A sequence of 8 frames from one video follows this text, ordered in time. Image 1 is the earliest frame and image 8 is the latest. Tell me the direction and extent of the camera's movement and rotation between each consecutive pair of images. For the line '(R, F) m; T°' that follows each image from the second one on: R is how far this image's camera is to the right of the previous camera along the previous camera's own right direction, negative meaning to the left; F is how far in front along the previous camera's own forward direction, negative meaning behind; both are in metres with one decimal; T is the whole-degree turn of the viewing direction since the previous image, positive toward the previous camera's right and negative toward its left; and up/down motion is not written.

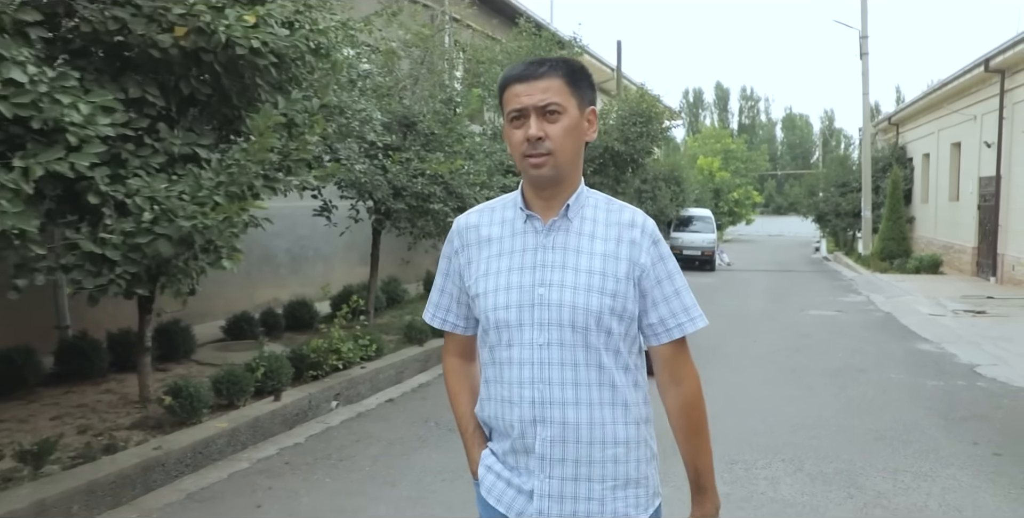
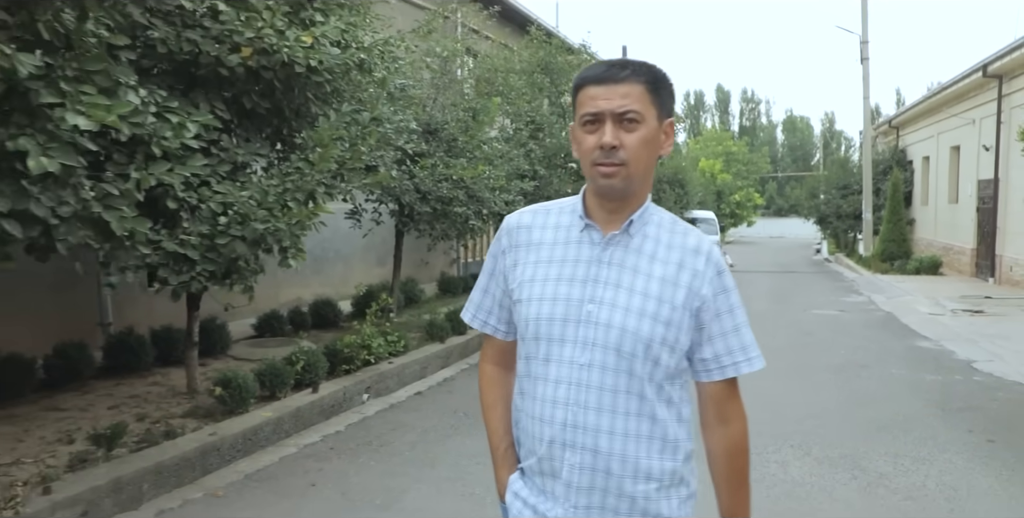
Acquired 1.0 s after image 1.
(-0.2, -0.4) m; 0°
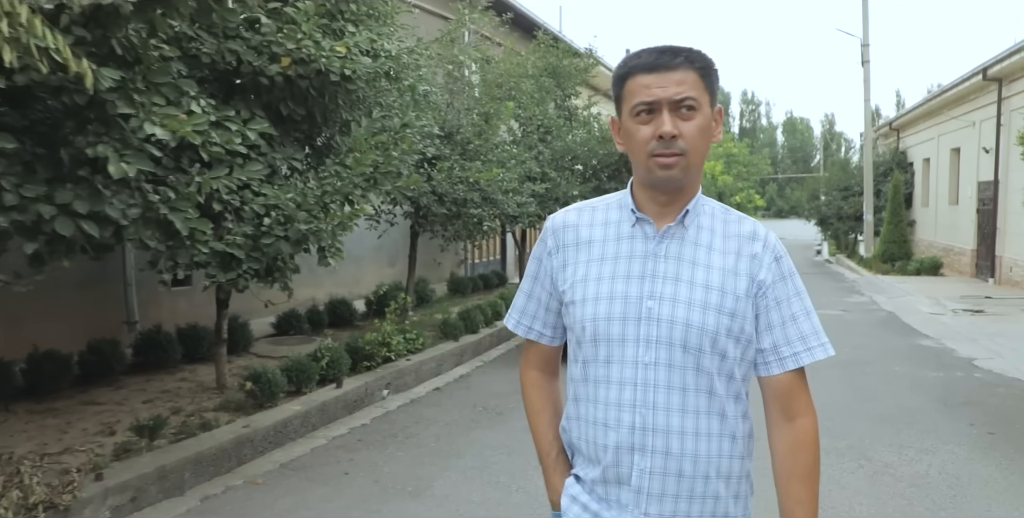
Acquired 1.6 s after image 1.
(-0.2, -0.3) m; 0°
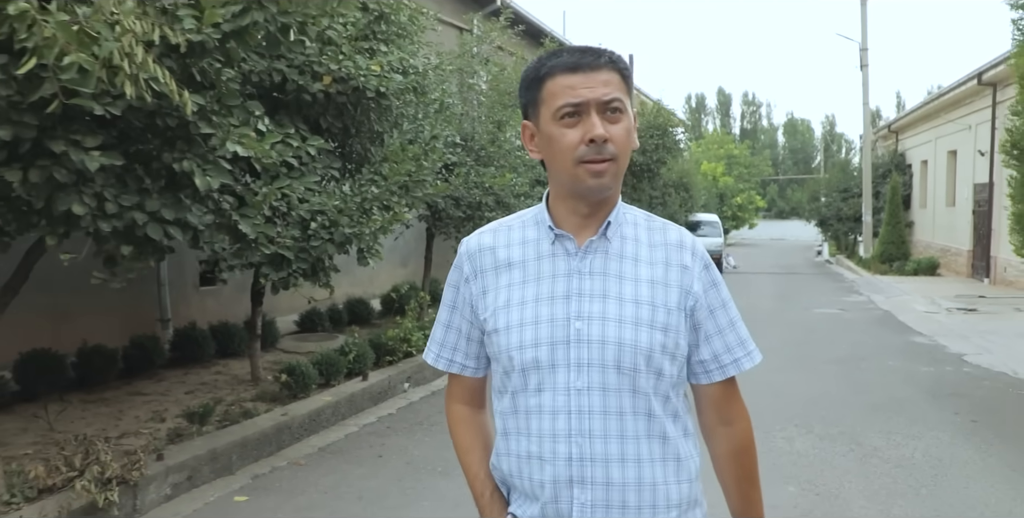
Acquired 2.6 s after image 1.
(-0.1, -0.5) m; 0°
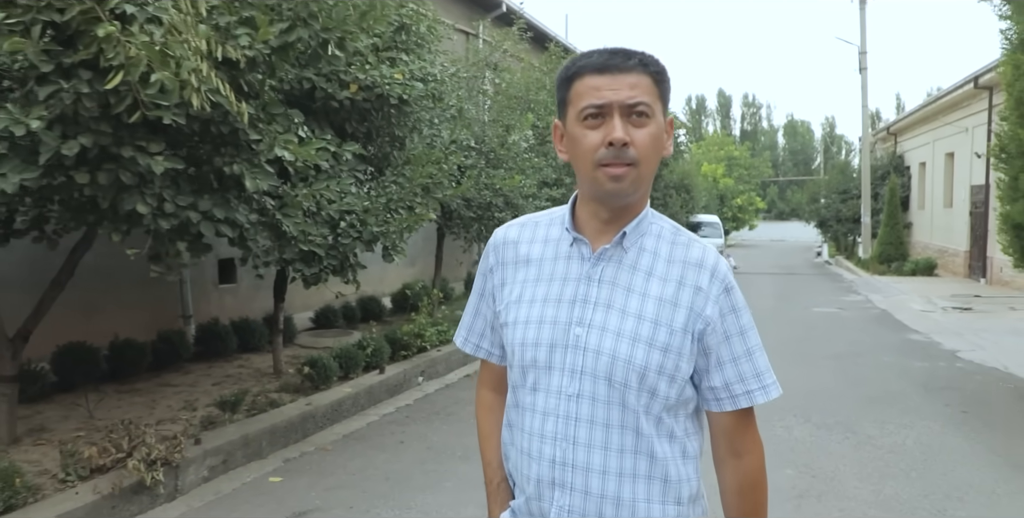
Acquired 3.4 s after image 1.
(-0.1, -0.4) m; 0°
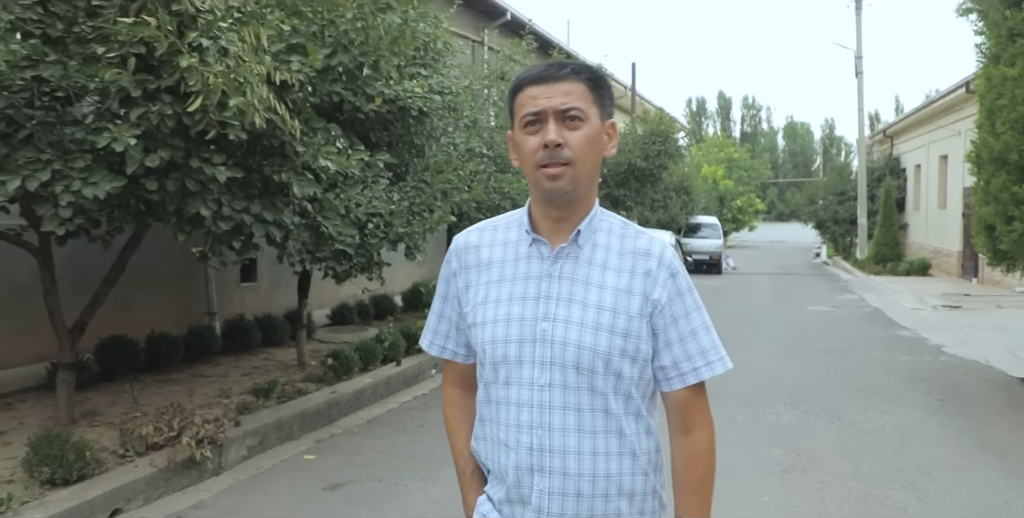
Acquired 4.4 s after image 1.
(-0.1, -0.6) m; 0°
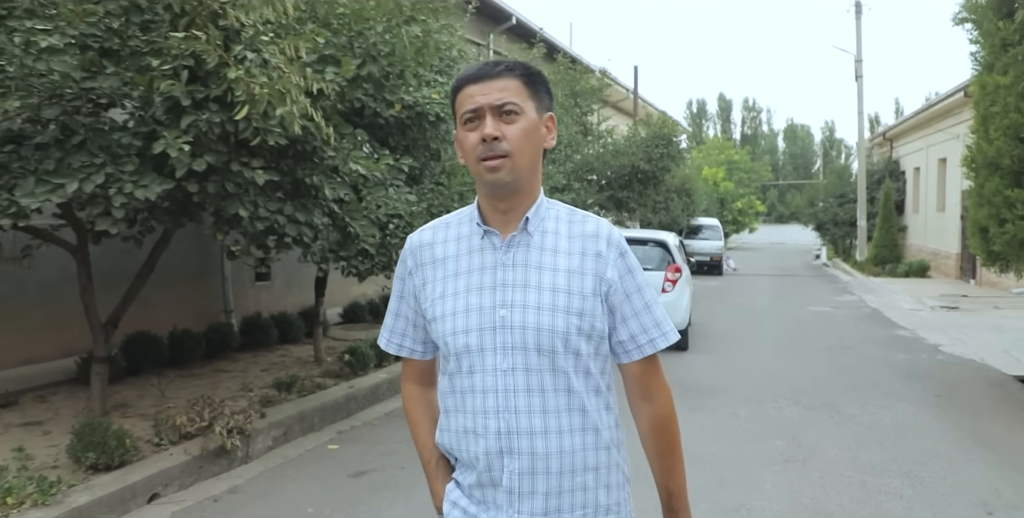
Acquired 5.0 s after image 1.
(-0.1, -0.3) m; 0°
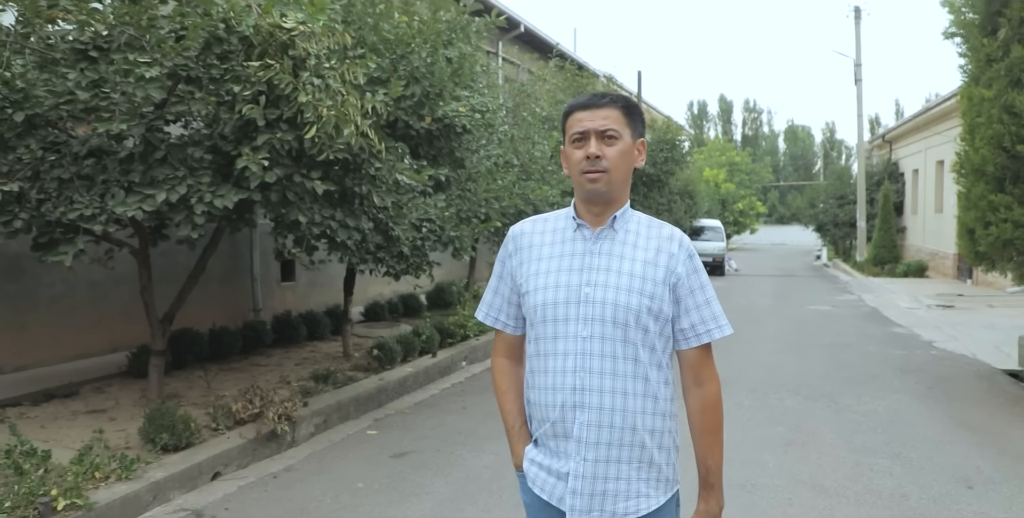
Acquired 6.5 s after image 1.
(-0.2, -0.6) m; 0°
